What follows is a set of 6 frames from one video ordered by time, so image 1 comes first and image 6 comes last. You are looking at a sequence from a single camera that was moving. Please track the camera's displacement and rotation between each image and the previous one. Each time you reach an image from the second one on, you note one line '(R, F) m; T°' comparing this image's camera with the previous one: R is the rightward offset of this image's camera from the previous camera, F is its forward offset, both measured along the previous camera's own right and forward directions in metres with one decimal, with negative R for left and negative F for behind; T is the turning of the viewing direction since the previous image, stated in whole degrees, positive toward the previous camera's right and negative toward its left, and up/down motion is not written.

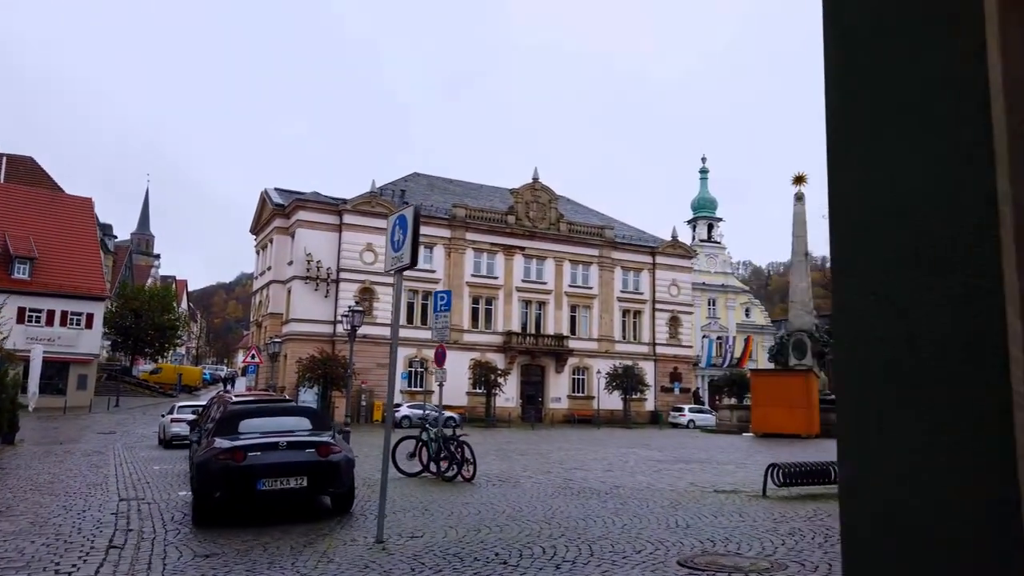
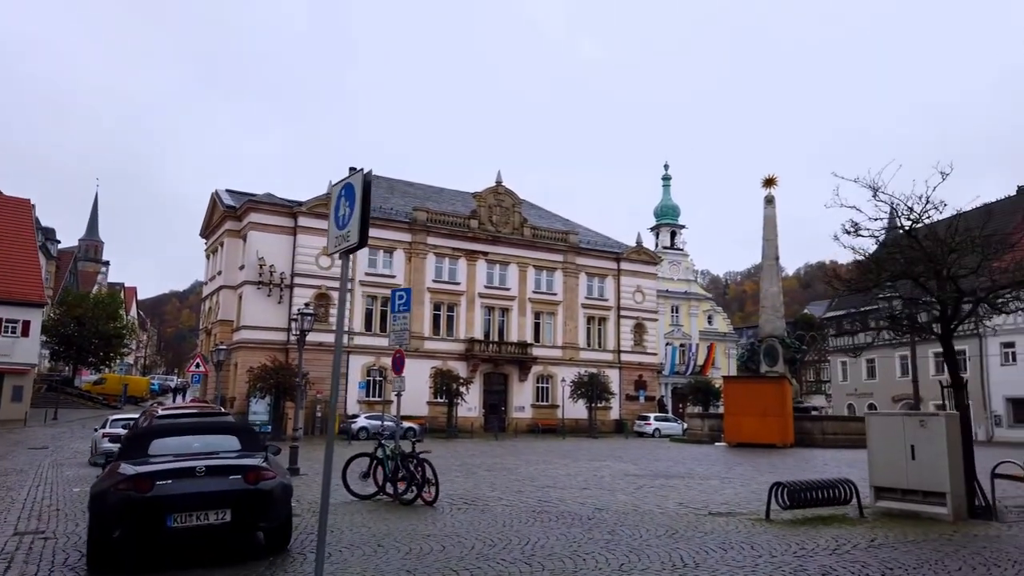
(-0.1, +1.4) m; +3°
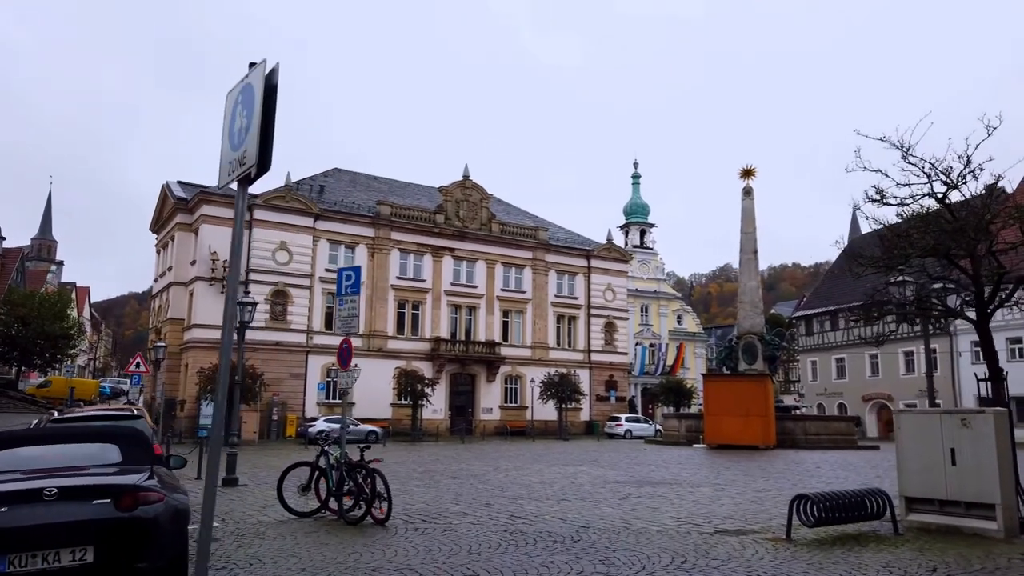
(0.0, +1.8) m; +3°
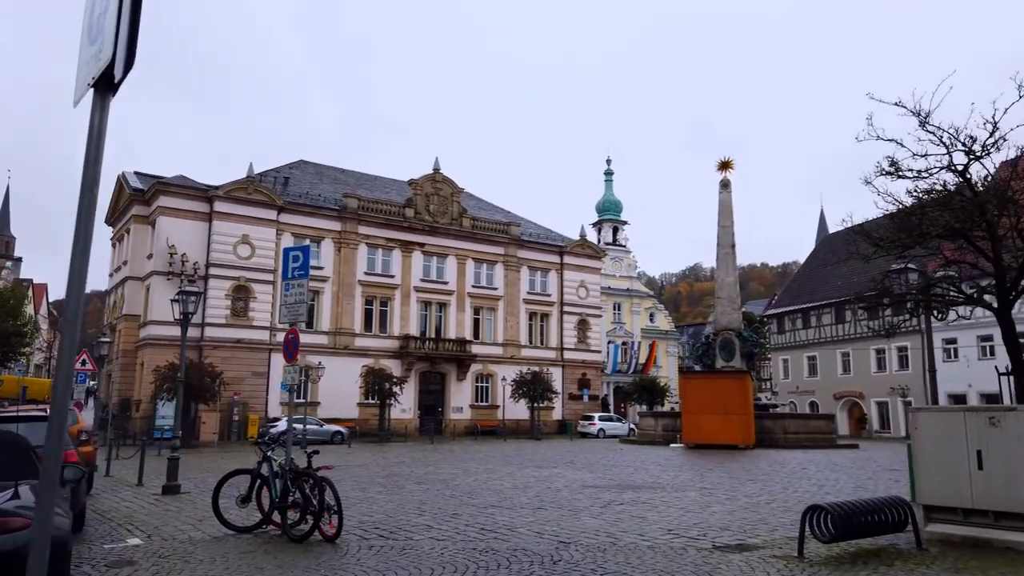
(0.0, +1.1) m; +2°
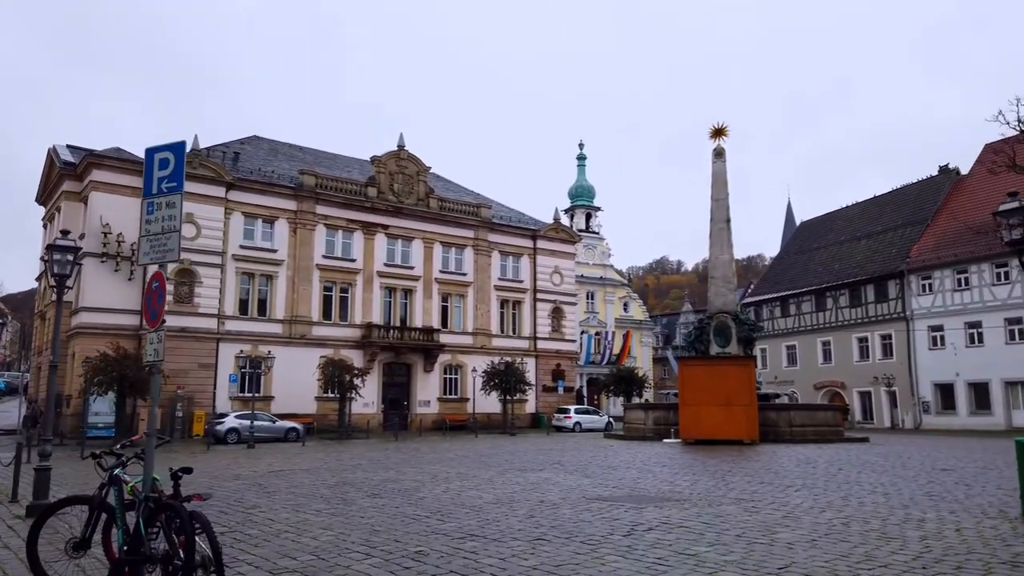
(-0.2, +3.1) m; +3°
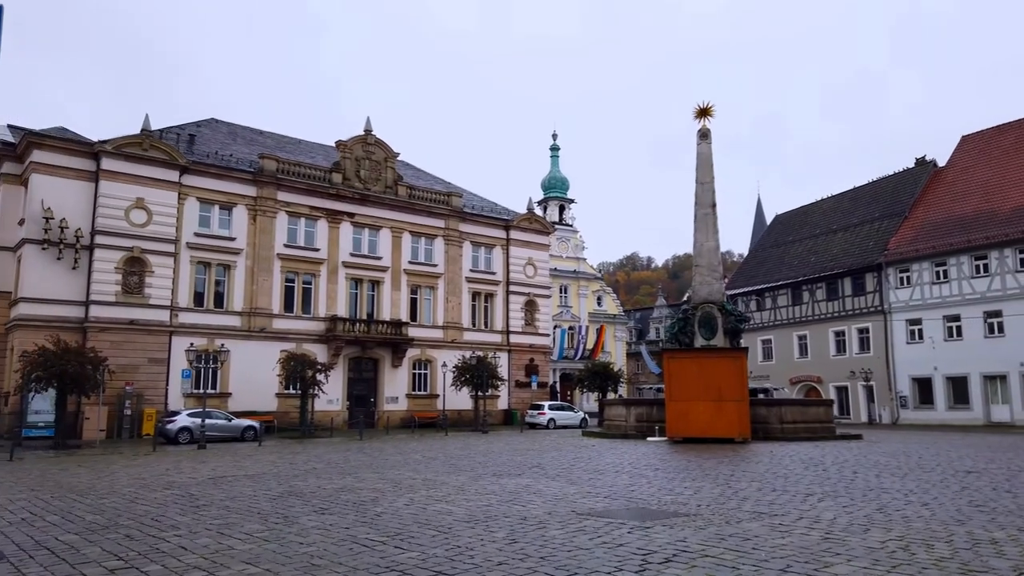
(-0.1, +1.8) m; +2°
